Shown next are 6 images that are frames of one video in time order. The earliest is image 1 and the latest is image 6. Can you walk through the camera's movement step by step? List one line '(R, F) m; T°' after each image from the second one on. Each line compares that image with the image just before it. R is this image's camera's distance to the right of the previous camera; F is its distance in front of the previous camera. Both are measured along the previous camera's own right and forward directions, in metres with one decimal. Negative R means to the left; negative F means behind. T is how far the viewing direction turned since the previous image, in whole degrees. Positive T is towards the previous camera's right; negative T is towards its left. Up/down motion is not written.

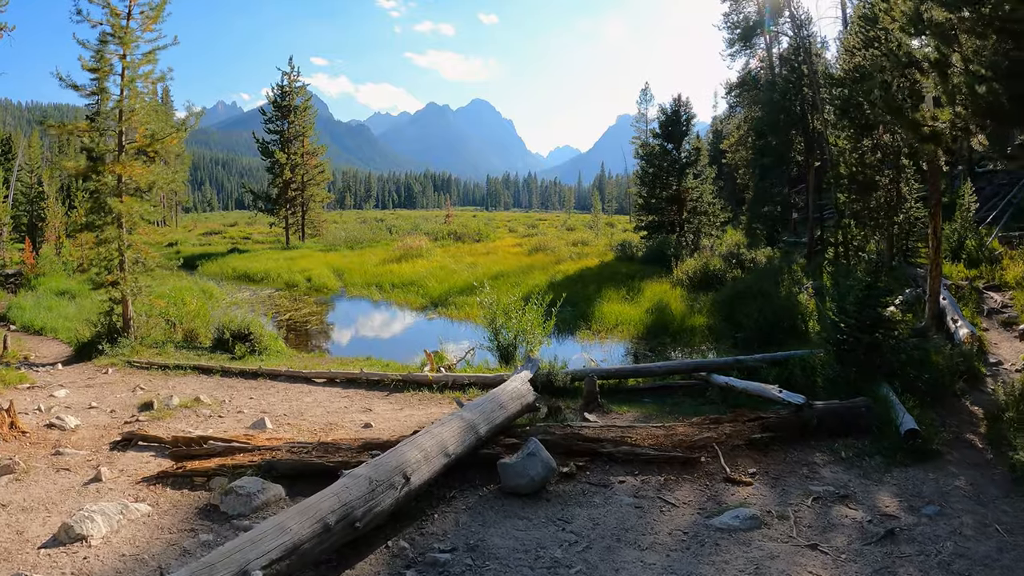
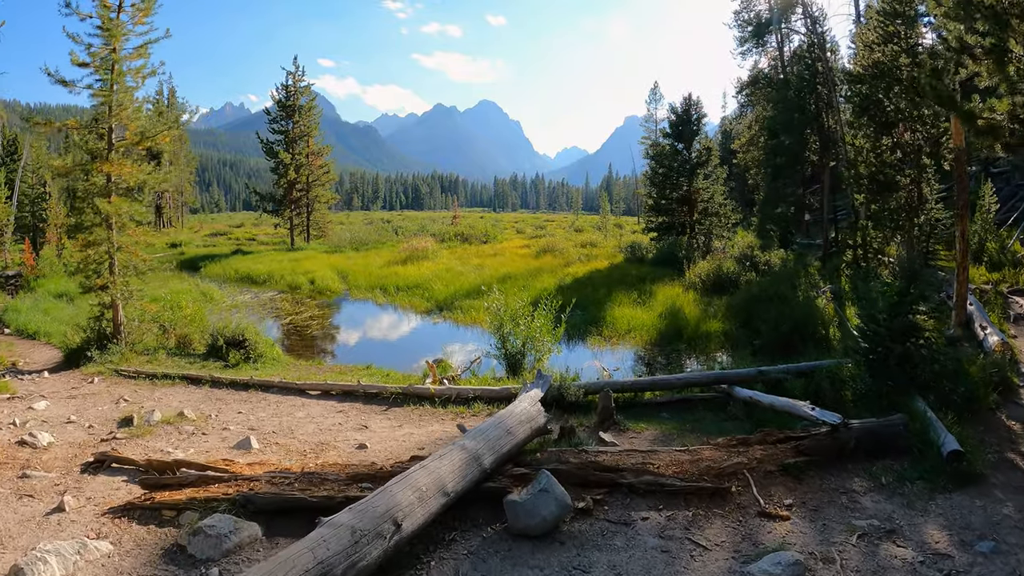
(0.0, +0.5) m; -1°
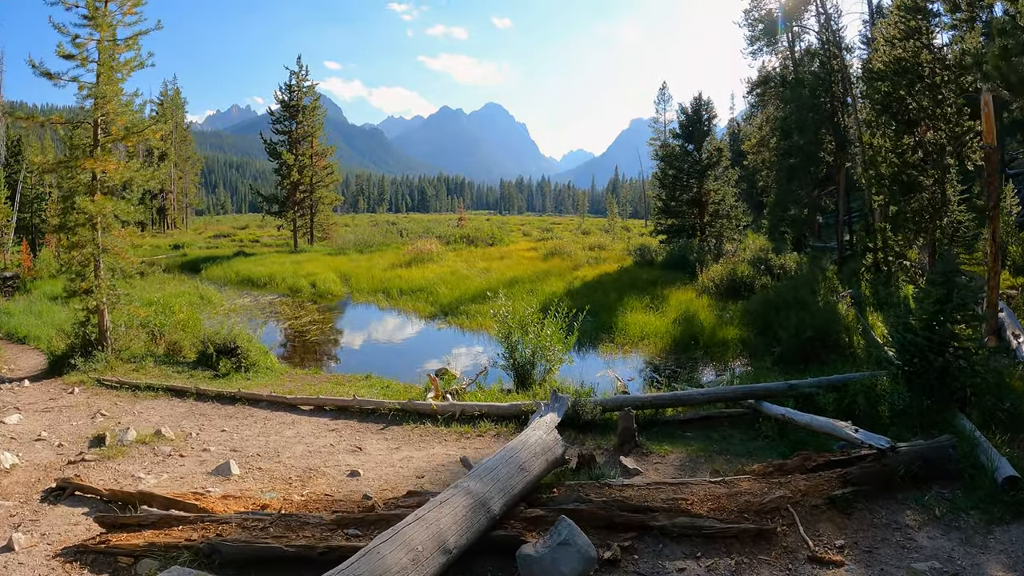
(-0.1, +0.6) m; -1°
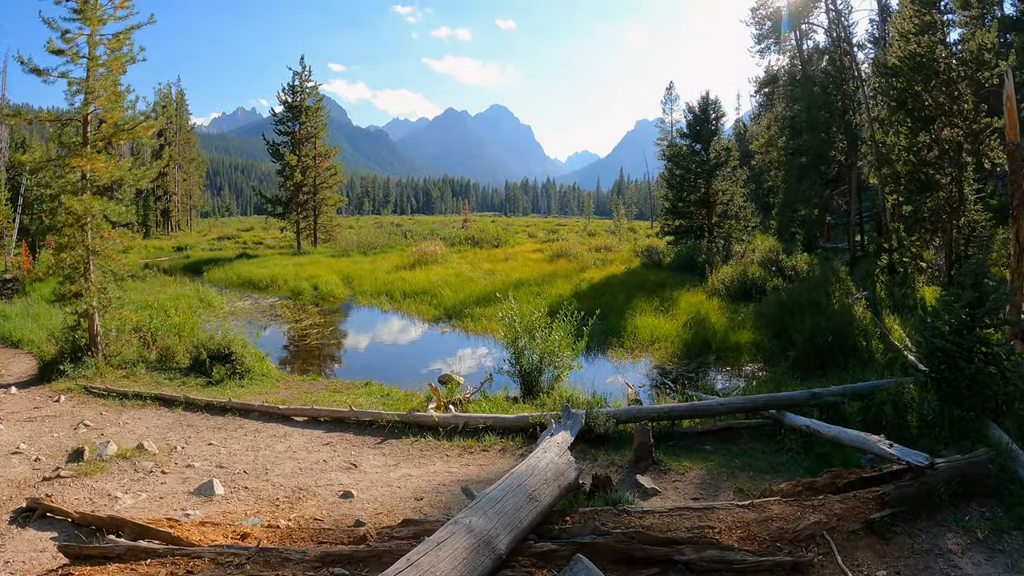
(0.0, +0.4) m; -1°
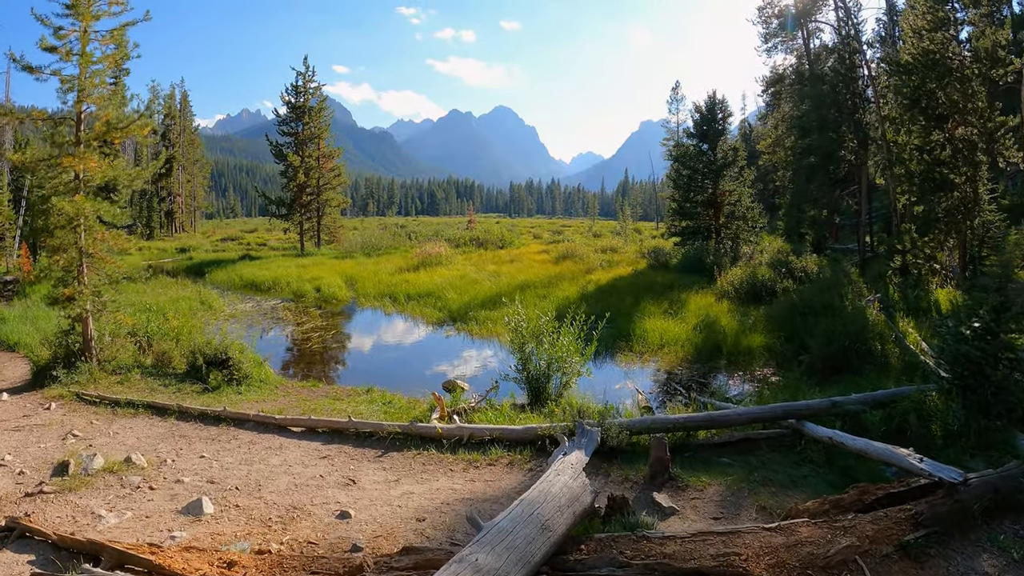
(0.0, +0.3) m; 0°
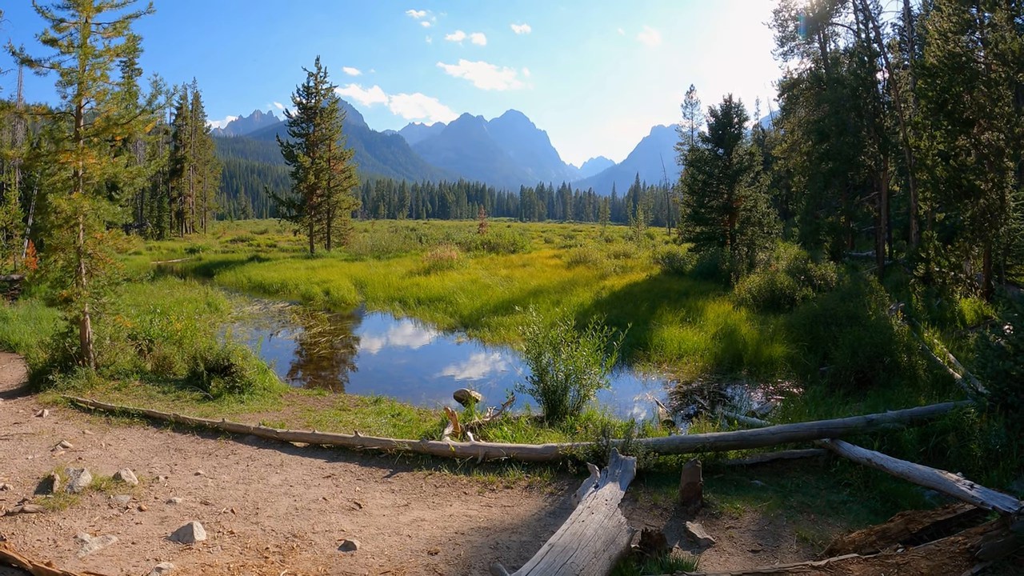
(-0.1, +0.4) m; -1°
